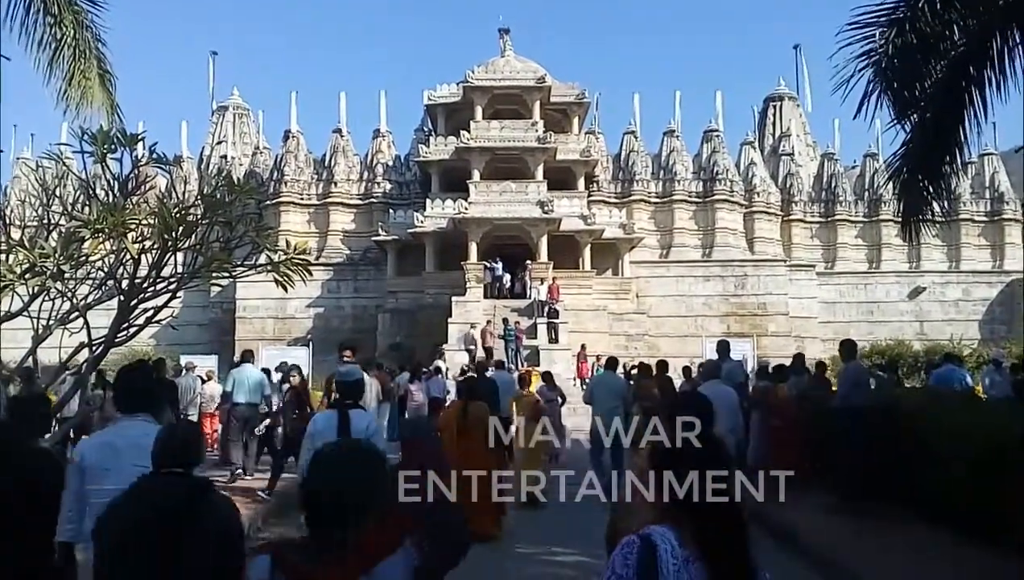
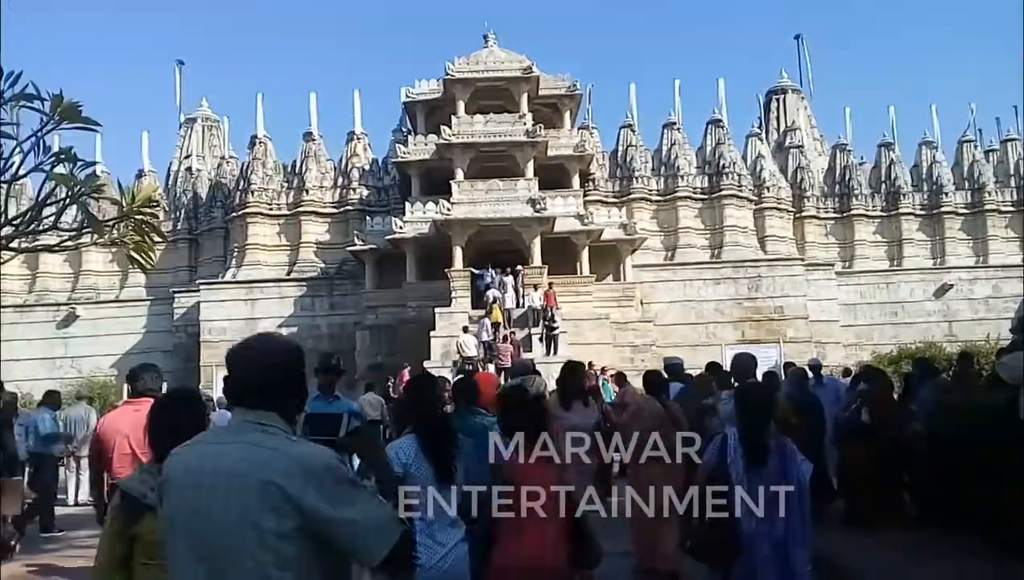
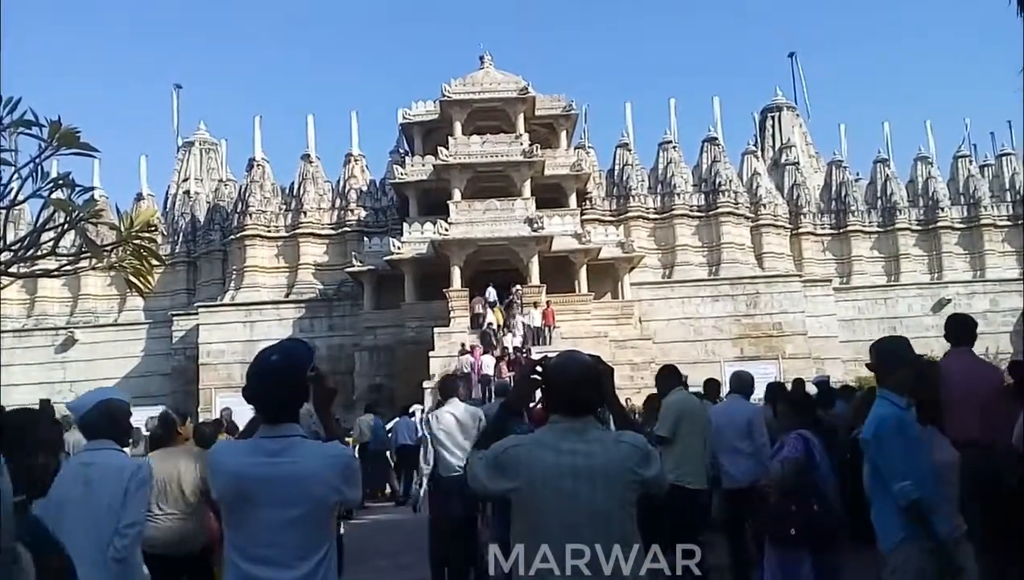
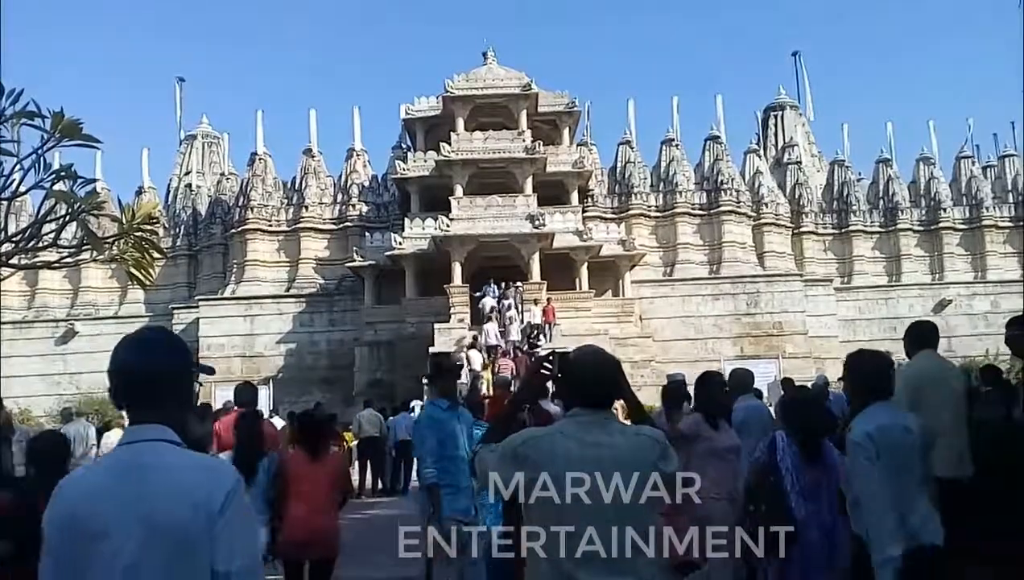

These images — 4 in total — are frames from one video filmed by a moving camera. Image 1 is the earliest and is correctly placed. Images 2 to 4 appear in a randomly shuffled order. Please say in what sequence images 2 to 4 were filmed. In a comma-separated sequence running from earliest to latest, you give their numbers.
2, 4, 3
